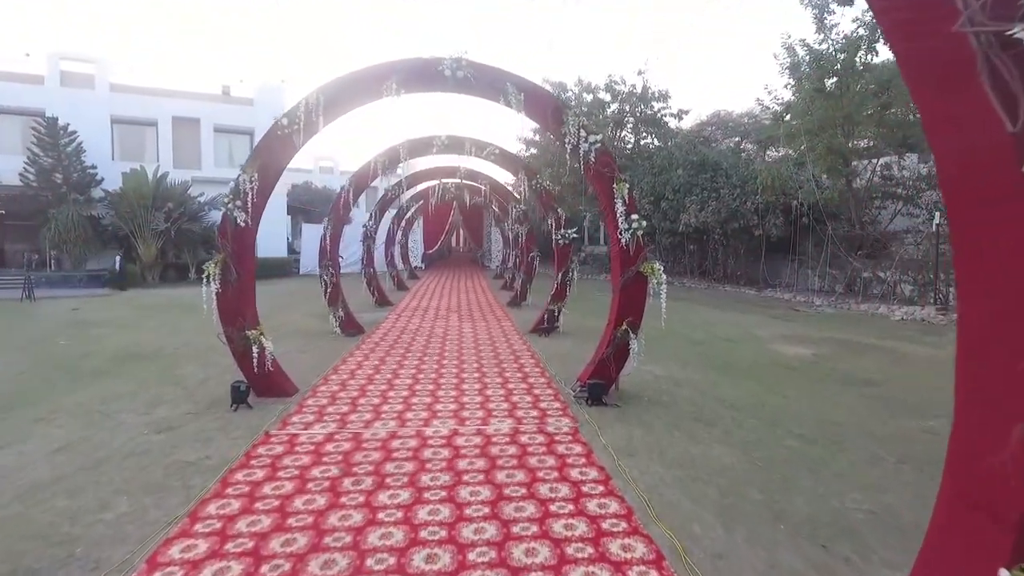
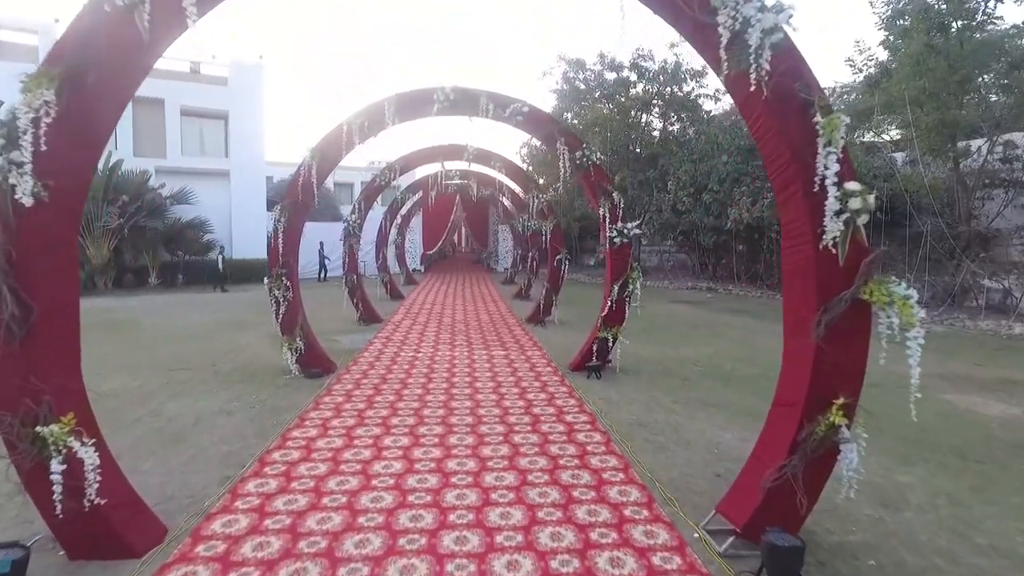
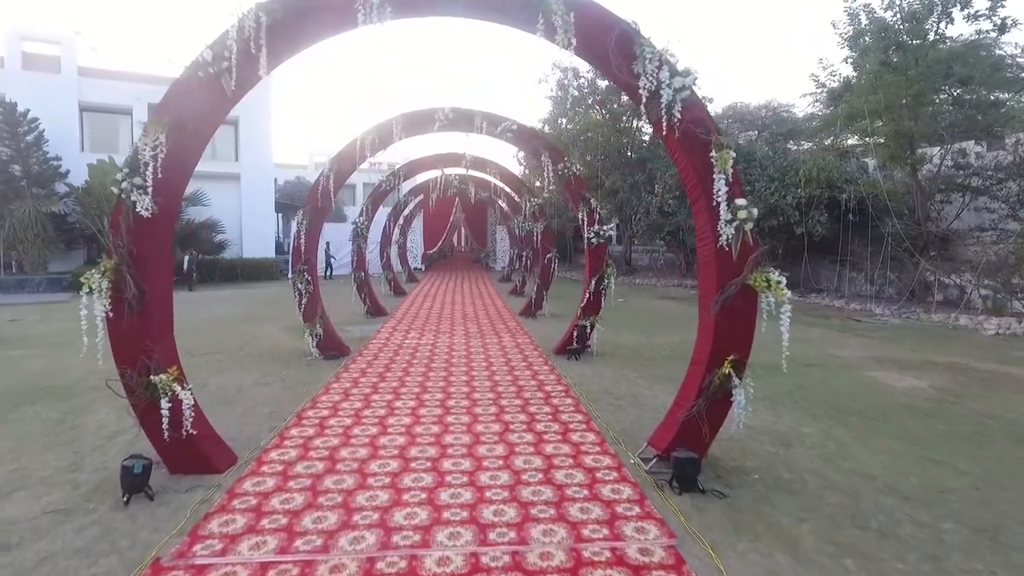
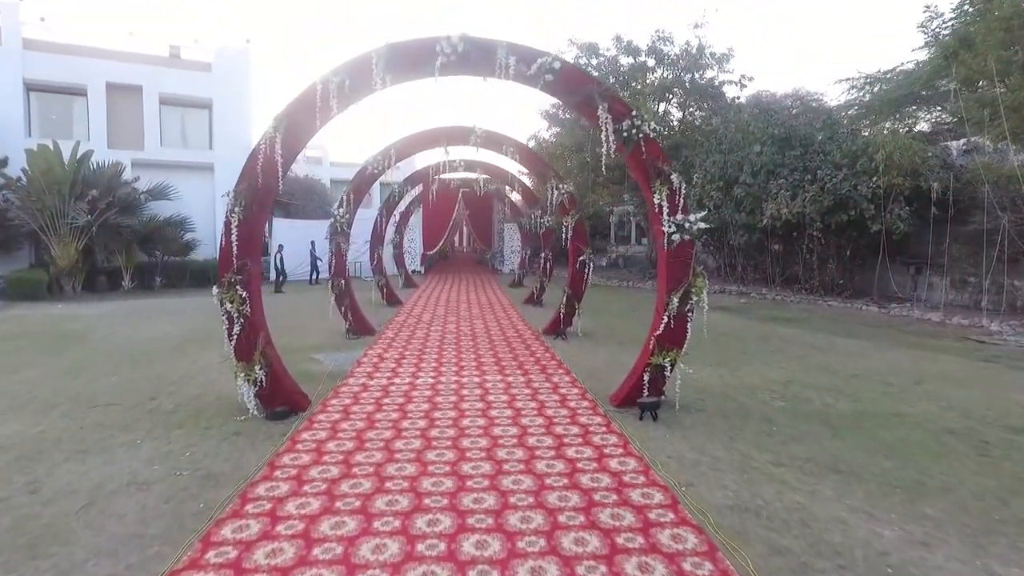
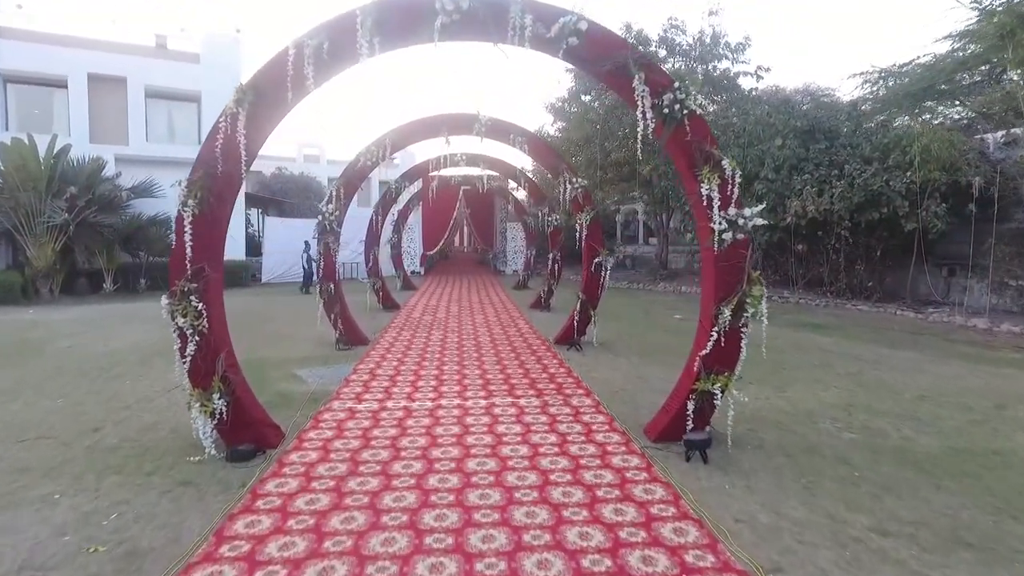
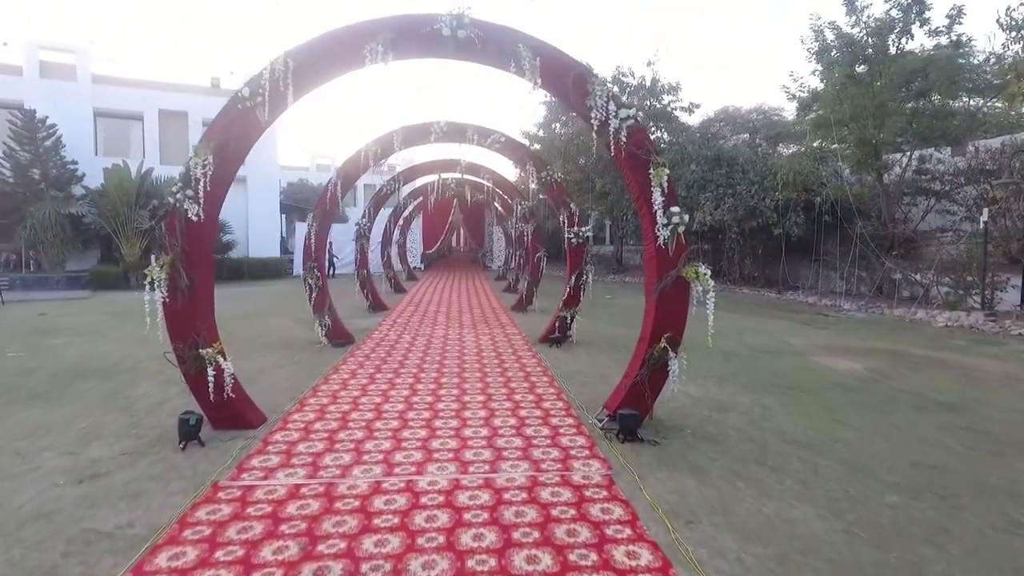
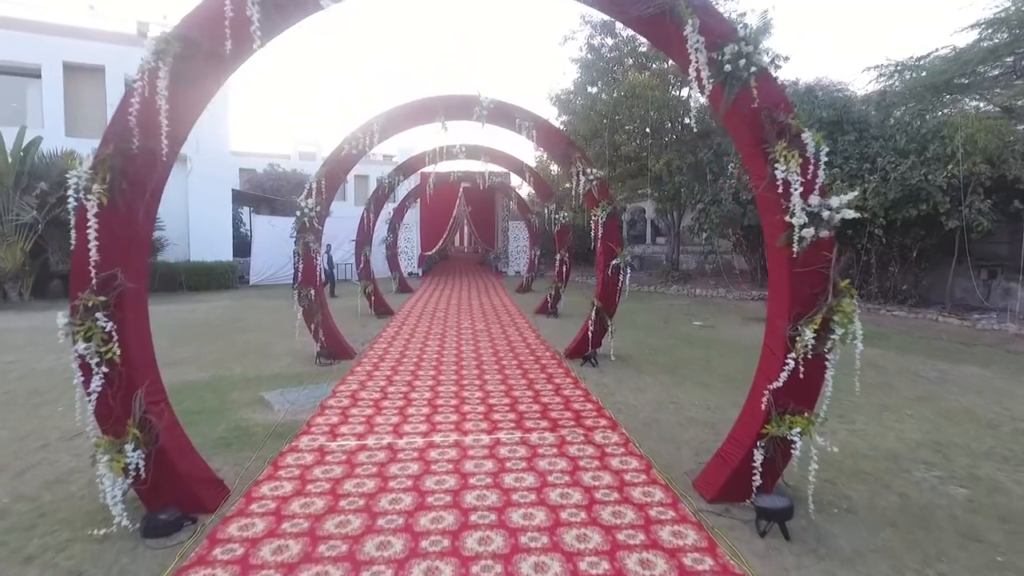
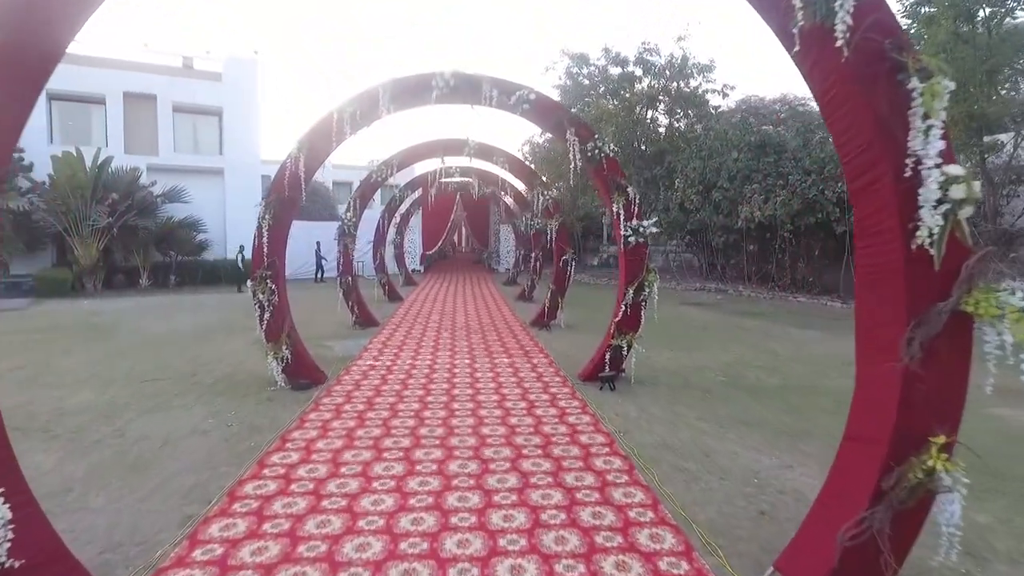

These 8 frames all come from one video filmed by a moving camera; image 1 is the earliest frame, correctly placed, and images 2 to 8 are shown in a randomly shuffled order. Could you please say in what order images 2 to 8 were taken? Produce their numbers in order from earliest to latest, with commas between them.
6, 3, 2, 8, 4, 5, 7
